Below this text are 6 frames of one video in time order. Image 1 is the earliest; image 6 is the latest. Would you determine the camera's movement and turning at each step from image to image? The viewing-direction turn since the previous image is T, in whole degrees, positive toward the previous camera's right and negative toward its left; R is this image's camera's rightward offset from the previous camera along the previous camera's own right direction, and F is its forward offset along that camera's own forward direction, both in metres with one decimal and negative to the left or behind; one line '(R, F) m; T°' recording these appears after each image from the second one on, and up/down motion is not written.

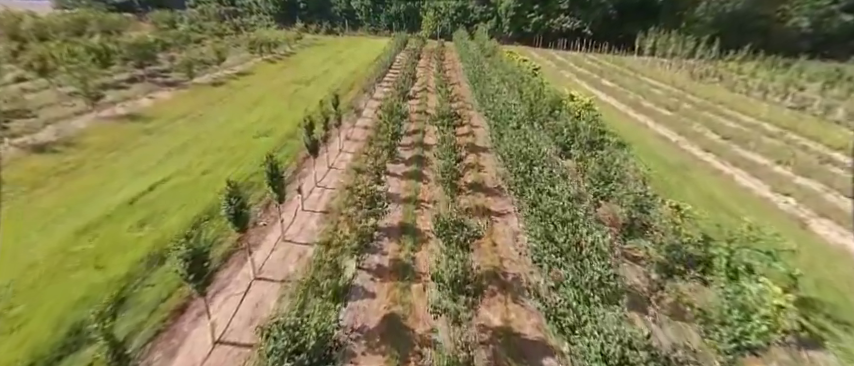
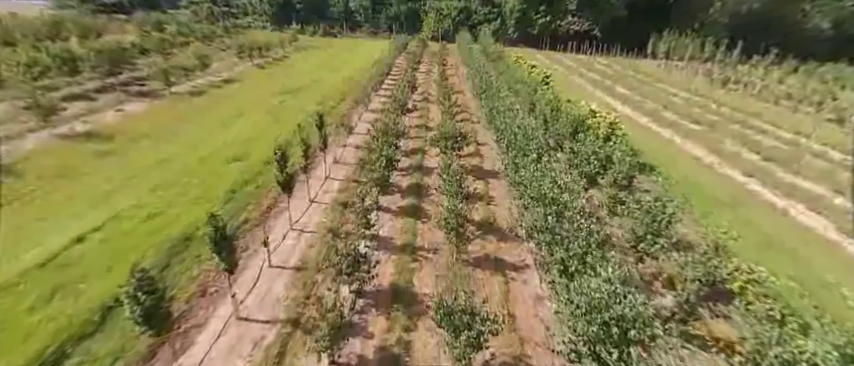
(+0.1, +2.4) m; 0°
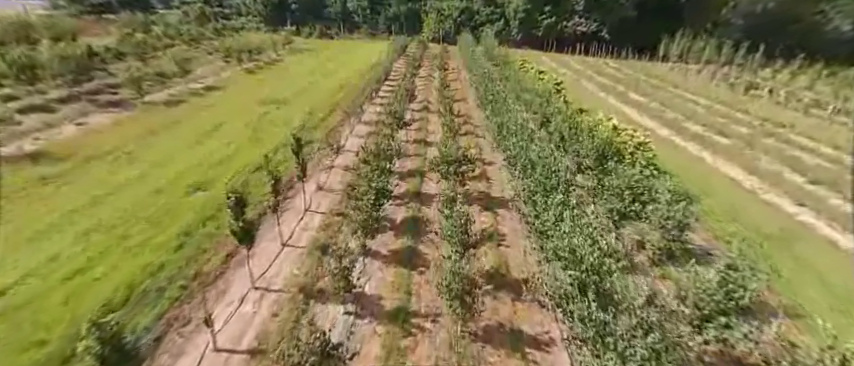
(+0.1, +2.2) m; 0°
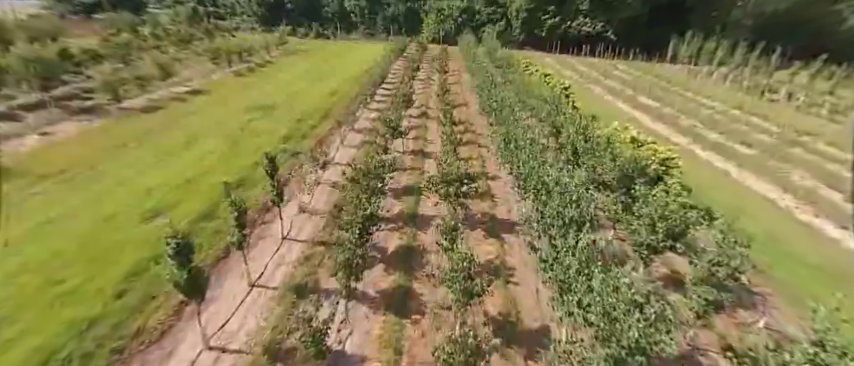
(+0.1, +1.6) m; 0°
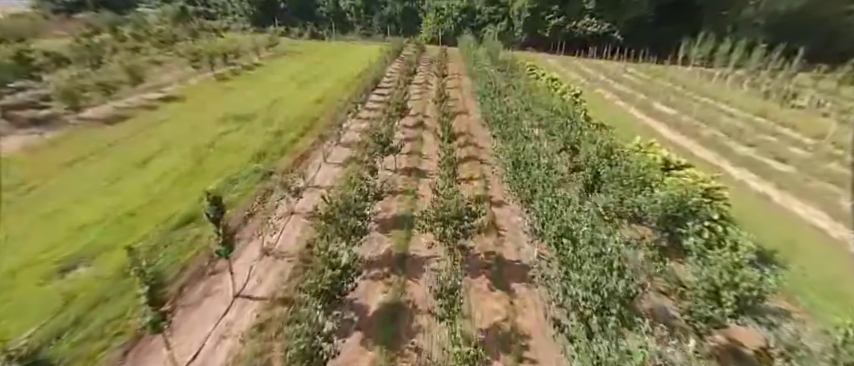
(+0.2, +2.2) m; 0°
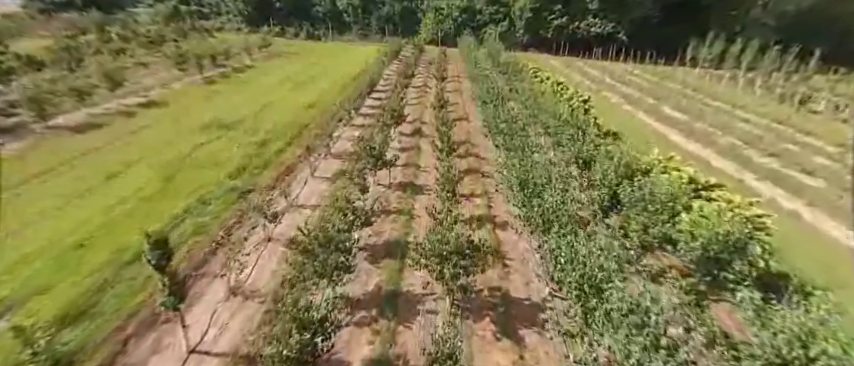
(+0.1, +1.4) m; 0°
